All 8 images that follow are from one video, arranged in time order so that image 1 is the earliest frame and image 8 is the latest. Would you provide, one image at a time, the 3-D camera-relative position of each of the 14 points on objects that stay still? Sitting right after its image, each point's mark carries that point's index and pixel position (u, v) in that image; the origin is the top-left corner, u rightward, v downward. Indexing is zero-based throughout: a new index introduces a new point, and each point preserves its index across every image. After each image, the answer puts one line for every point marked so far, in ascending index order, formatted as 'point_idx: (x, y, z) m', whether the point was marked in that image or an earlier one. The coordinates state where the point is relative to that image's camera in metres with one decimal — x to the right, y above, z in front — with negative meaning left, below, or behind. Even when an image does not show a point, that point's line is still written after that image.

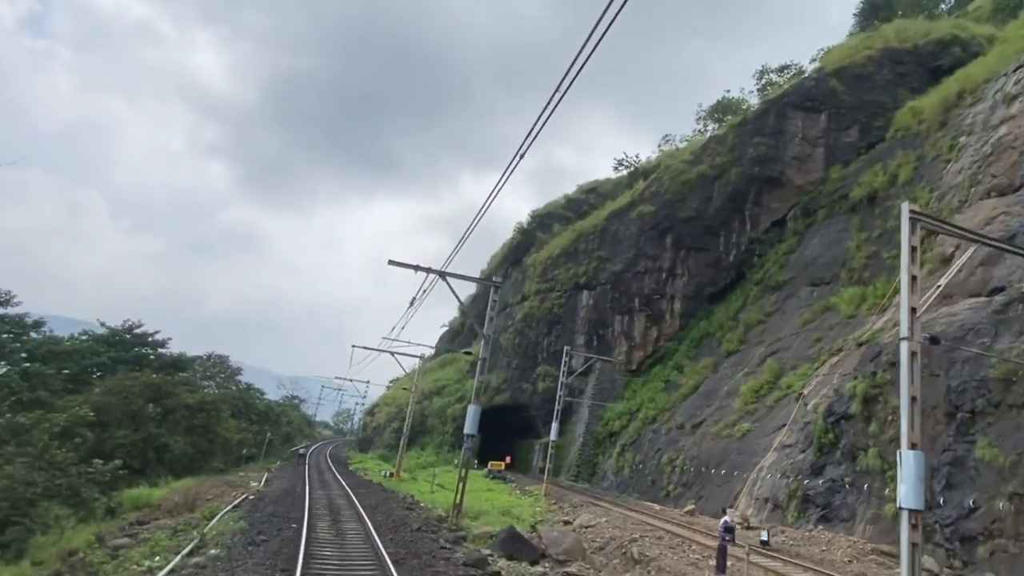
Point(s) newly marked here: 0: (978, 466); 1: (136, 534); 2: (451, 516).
0: (+9.8, -3.7, +14.6) m
1: (-6.7, -4.3, +12.5) m
2: (-1.3, -4.7, +14.3) m
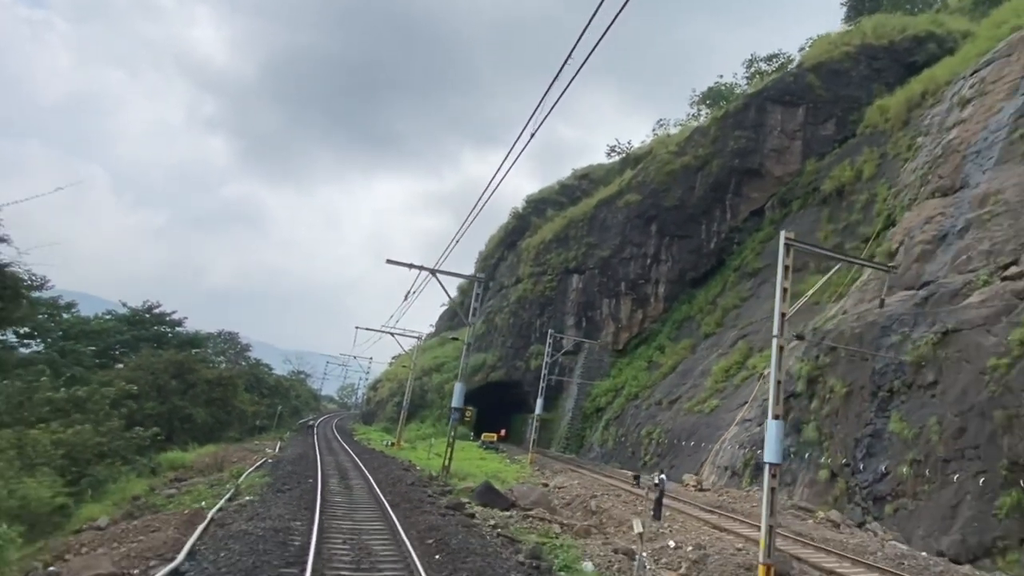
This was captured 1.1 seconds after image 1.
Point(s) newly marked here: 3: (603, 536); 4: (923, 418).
0: (+9.3, -3.6, +17.2) m
1: (-7.2, -4.2, +15.1) m
2: (-1.8, -4.6, +17.0) m
3: (+1.5, -4.1, +11.7) m
4: (+9.6, -3.0, +16.4) m
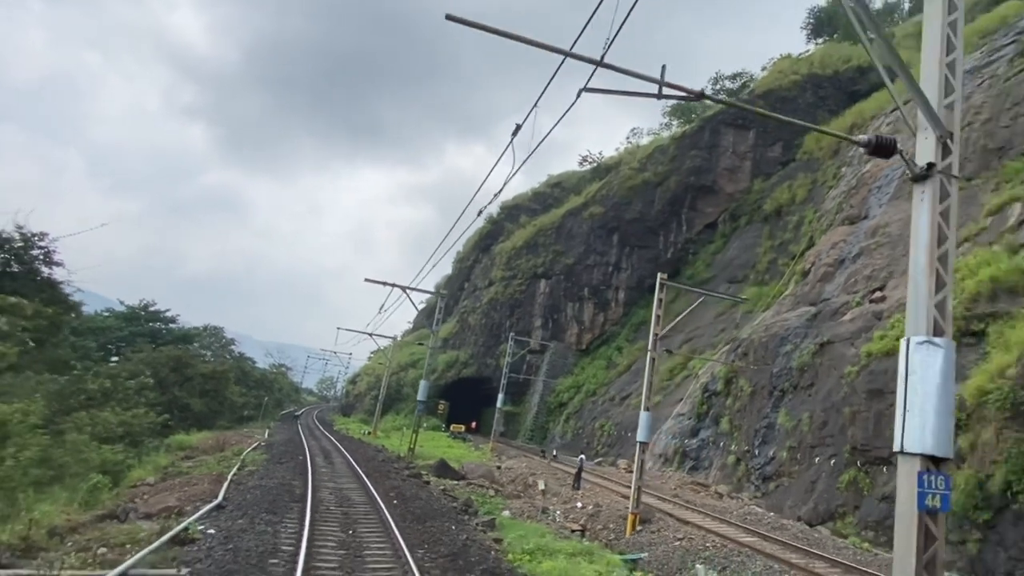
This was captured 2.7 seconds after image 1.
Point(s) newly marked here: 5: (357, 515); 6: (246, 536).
0: (+8.0, -4.2, +21.1) m
1: (-8.5, -4.5, +18.6) m
2: (-3.1, -5.0, +20.6) m
3: (+0.3, -4.6, +15.4) m
4: (+8.3, -3.6, +20.2) m
5: (-2.4, -3.5, +10.9) m
6: (-3.1, -2.9, +8.4) m
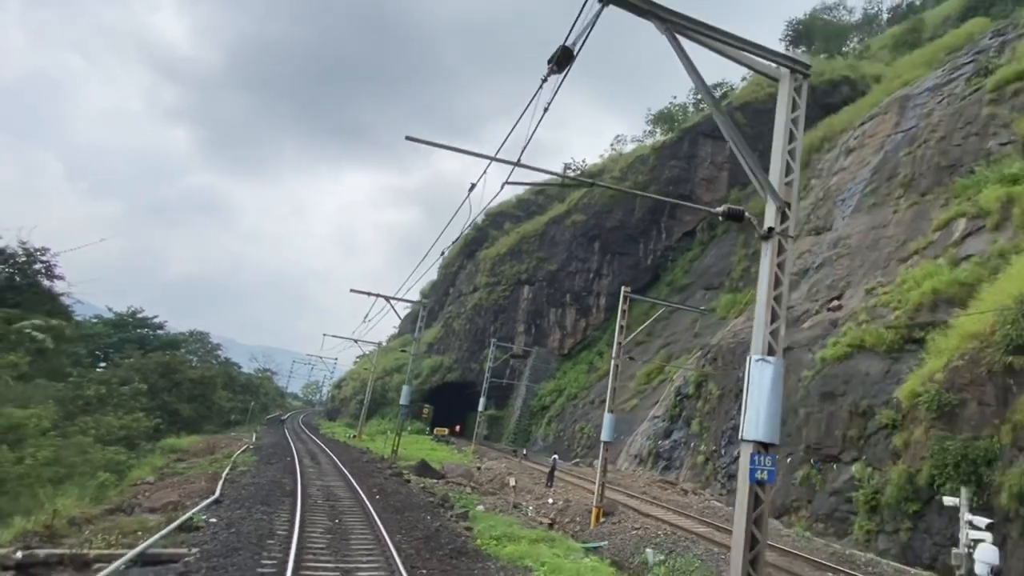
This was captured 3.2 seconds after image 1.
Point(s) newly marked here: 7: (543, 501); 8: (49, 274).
0: (+7.4, -4.5, +22.3) m
1: (-9.1, -4.8, +19.5) m
2: (-3.8, -5.3, +21.6) m
3: (-0.3, -4.9, +16.5) m
4: (+7.7, -3.9, +21.5) m
5: (-2.9, -3.7, +12.0) m
6: (-3.6, -3.2, +9.5) m
7: (+0.7, -4.9, +16.1) m
8: (-11.5, +0.3, +17.3) m
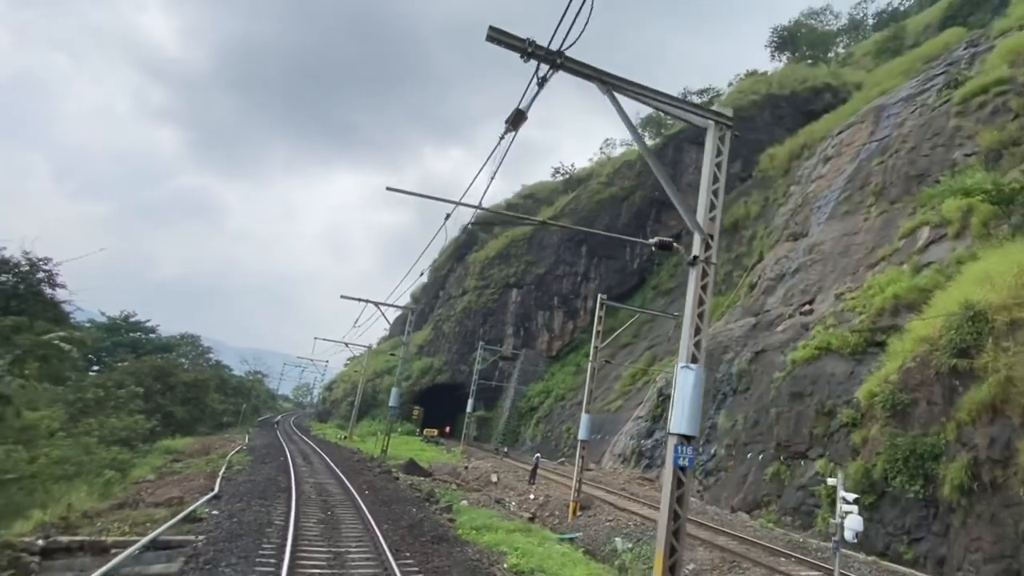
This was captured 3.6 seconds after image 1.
0: (+6.9, -4.6, +23.3) m
1: (-9.5, -5.0, +20.3) m
2: (-4.2, -5.4, +22.4) m
3: (-0.7, -5.0, +17.4) m
4: (+7.2, -4.0, +22.4) m
5: (-3.2, -3.9, +12.8) m
6: (-3.9, -3.3, +10.3) m
7: (+0.3, -5.1, +17.0) m
8: (-11.9, +0.1, +18.1) m
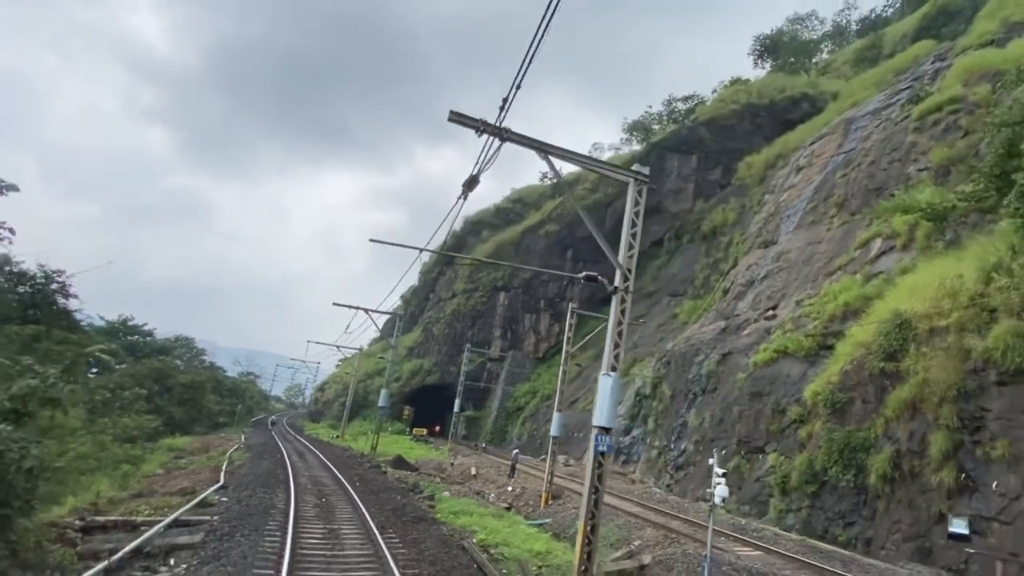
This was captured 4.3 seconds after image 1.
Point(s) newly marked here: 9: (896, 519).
0: (+6.3, -4.9, +24.9) m
1: (-10.1, -5.2, +21.7) m
2: (-4.8, -5.7, +23.9) m
3: (-1.2, -5.3, +18.9) m
4: (+6.6, -4.3, +24.0) m
5: (-3.7, -4.1, +14.3) m
6: (-4.4, -3.5, +11.8) m
7: (-0.2, -5.3, +18.5) m
8: (-12.4, -0.1, +19.4) m
9: (+7.4, -4.4, +13.5) m
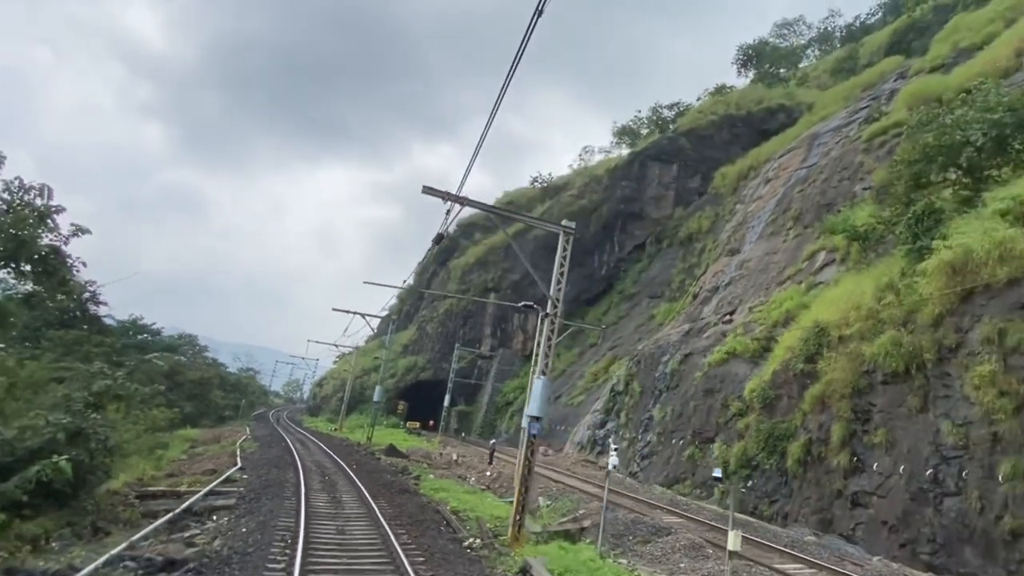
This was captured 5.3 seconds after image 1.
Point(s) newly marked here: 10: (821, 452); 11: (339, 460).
0: (+5.6, -5.2, +27.5) m
1: (-10.8, -5.5, +24.2) m
2: (-5.5, -5.9, +26.5) m
3: (-1.9, -5.6, +21.5) m
4: (+5.9, -4.5, +26.7) m
5: (-4.4, -4.4, +16.9) m
6: (-5.0, -3.9, +14.3) m
7: (-0.9, -5.6, +21.1) m
8: (-13.1, -0.4, +22.0) m
9: (+6.8, -4.8, +16.1) m
10: (+7.1, -3.8, +16.1) m
11: (-4.8, -4.8, +19.5) m
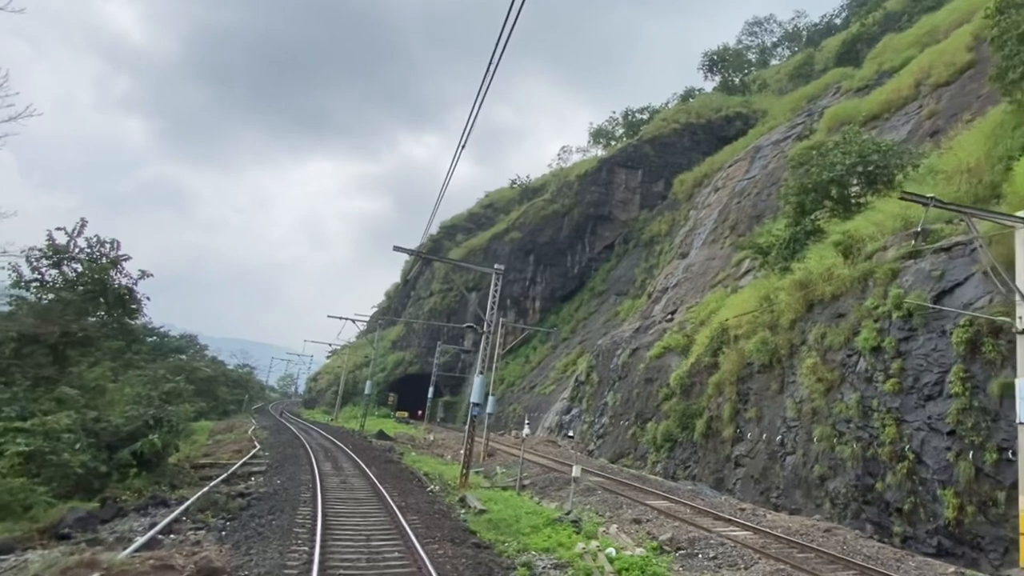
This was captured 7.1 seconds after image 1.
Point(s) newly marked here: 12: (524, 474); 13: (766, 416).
0: (+4.4, -5.3, +32.0) m
1: (-12.0, -6.0, +28.4) m
2: (-6.7, -6.3, +30.8) m
3: (-3.0, -5.9, +25.8) m
4: (+4.7, -4.7, +31.1) m
5: (-5.4, -4.9, +21.2) m
6: (-6.1, -4.4, +18.6) m
7: (-2.0, -6.0, +25.5) m
8: (-14.3, -0.9, +26.1) m
9: (+5.7, -5.1, +20.6) m
10: (+6.0, -4.1, +20.6) m
11: (-5.9, -5.3, +23.8) m
12: (+0.3, -5.0, +18.4) m
13: (+6.6, -3.3, +18.2) m
